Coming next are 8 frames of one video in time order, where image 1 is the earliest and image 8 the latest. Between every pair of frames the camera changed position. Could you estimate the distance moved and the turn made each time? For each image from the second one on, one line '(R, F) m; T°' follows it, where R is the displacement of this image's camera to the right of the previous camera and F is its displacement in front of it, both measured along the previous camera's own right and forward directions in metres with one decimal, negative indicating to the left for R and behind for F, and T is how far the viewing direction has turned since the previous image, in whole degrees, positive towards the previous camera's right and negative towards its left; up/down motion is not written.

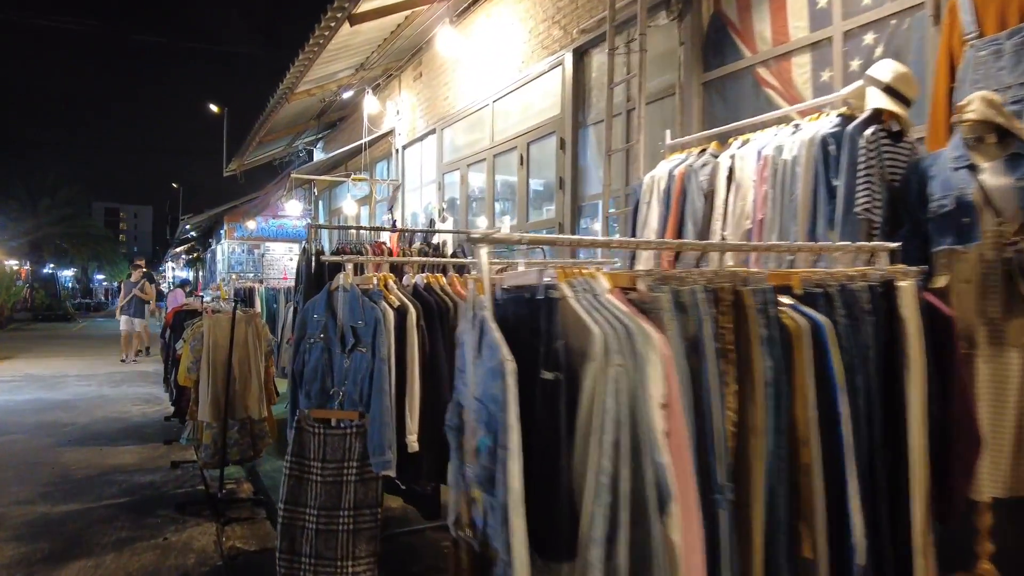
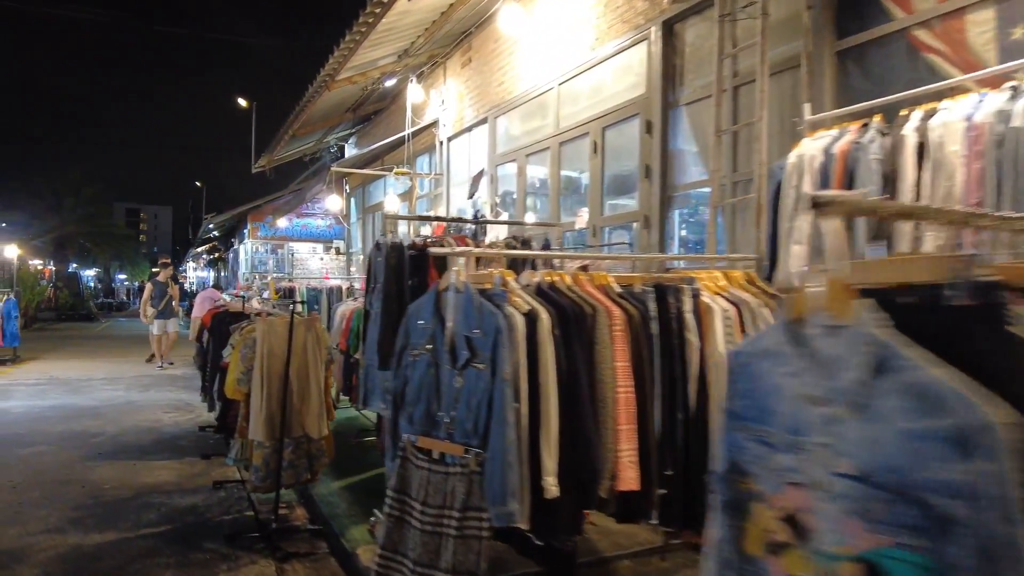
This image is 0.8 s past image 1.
(-0.6, +0.7) m; -1°
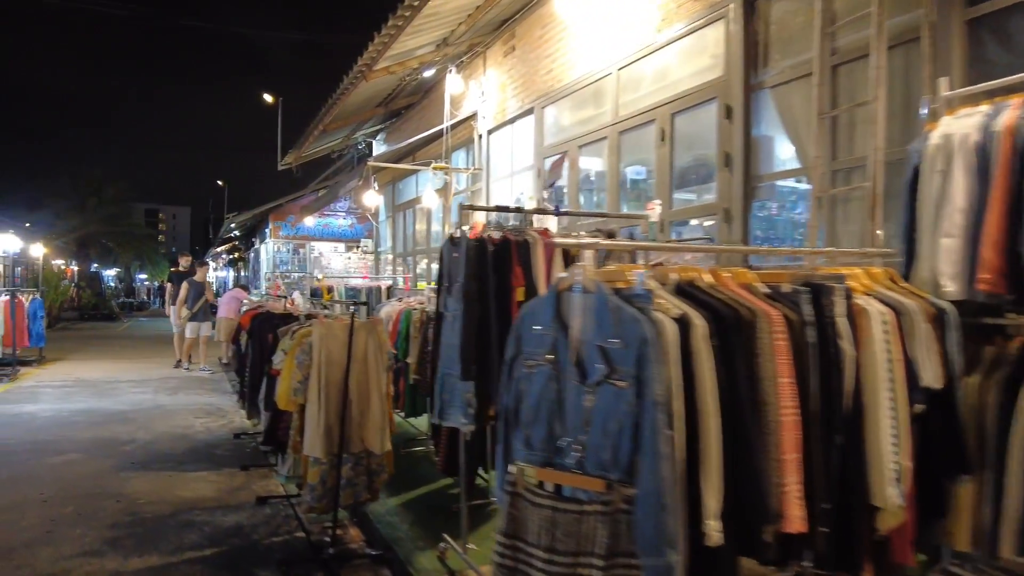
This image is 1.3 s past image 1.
(-0.4, +0.4) m; -1°
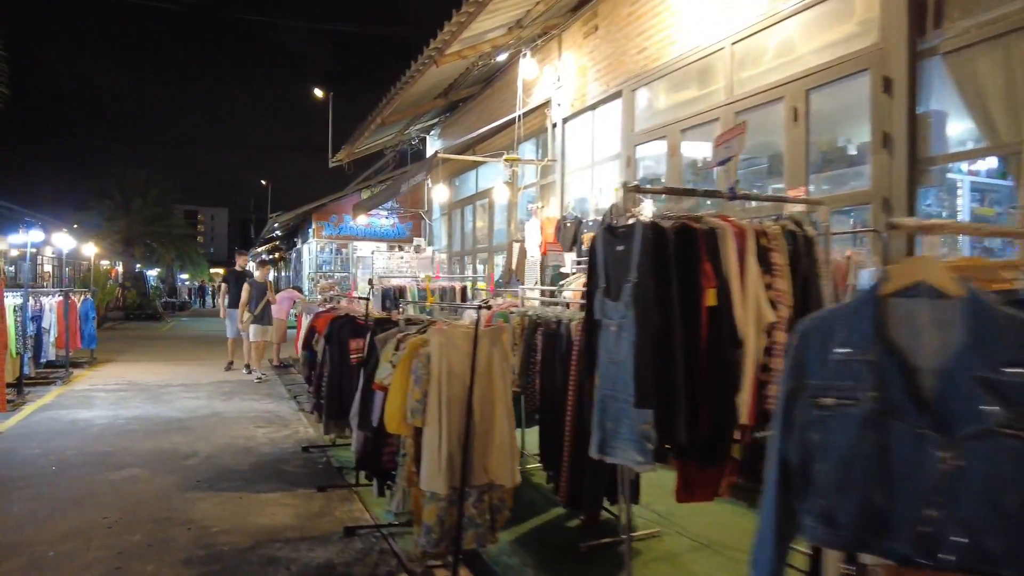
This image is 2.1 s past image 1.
(-0.6, +0.7) m; -3°
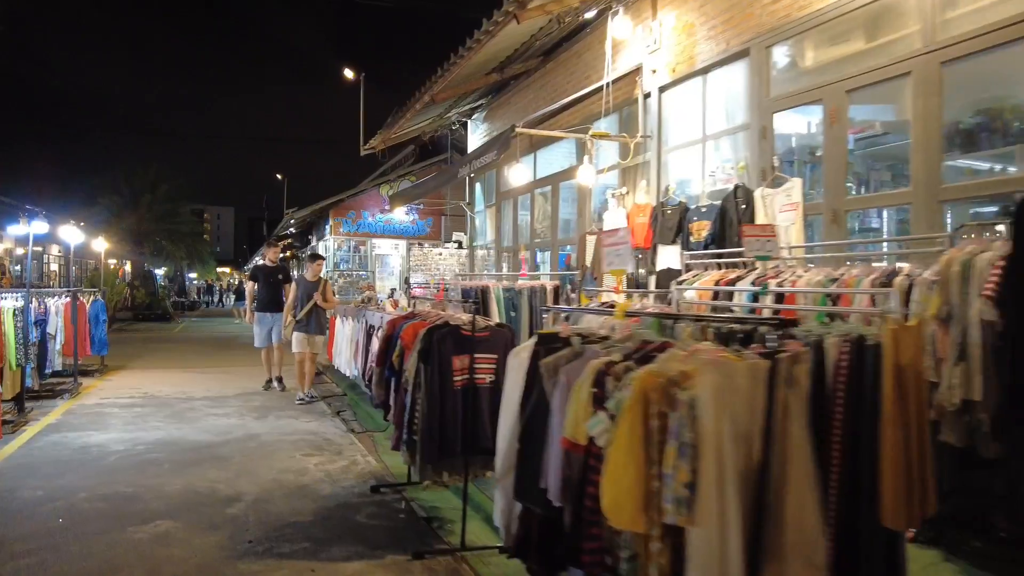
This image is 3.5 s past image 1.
(-0.9, +1.3) m; 0°
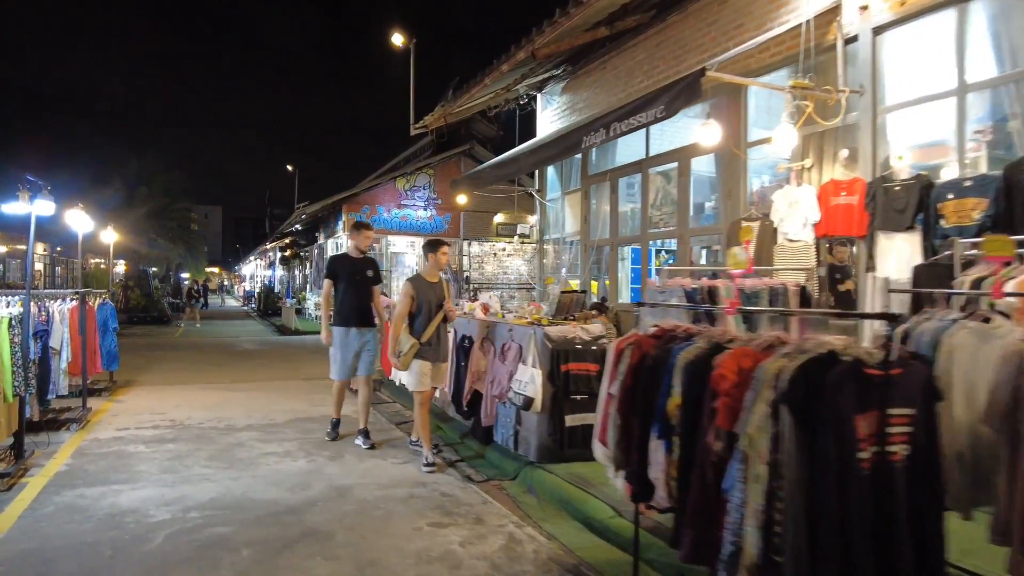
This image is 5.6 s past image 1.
(-1.6, +1.8) m; +1°
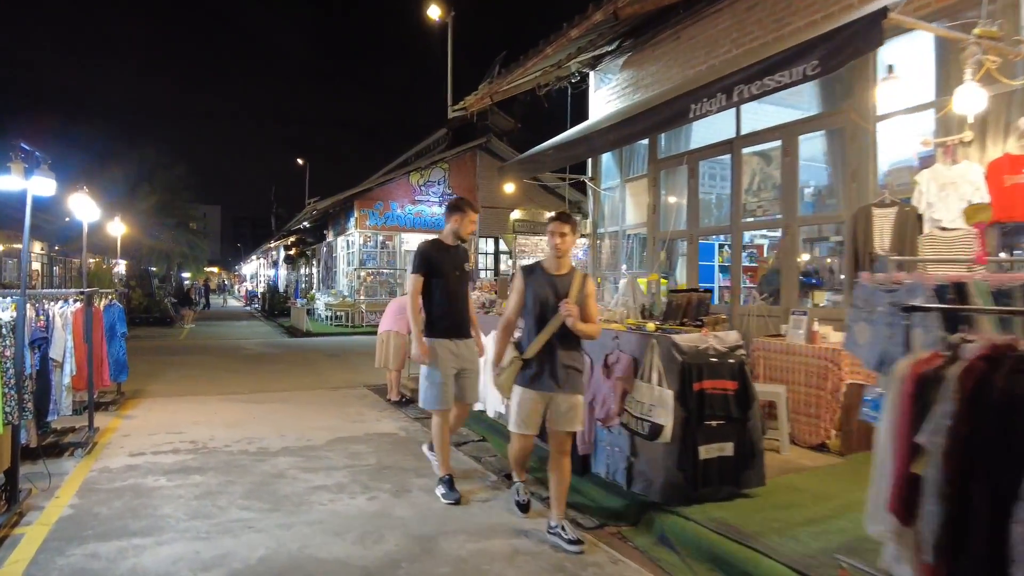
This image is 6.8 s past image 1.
(-0.8, +1.1) m; 0°
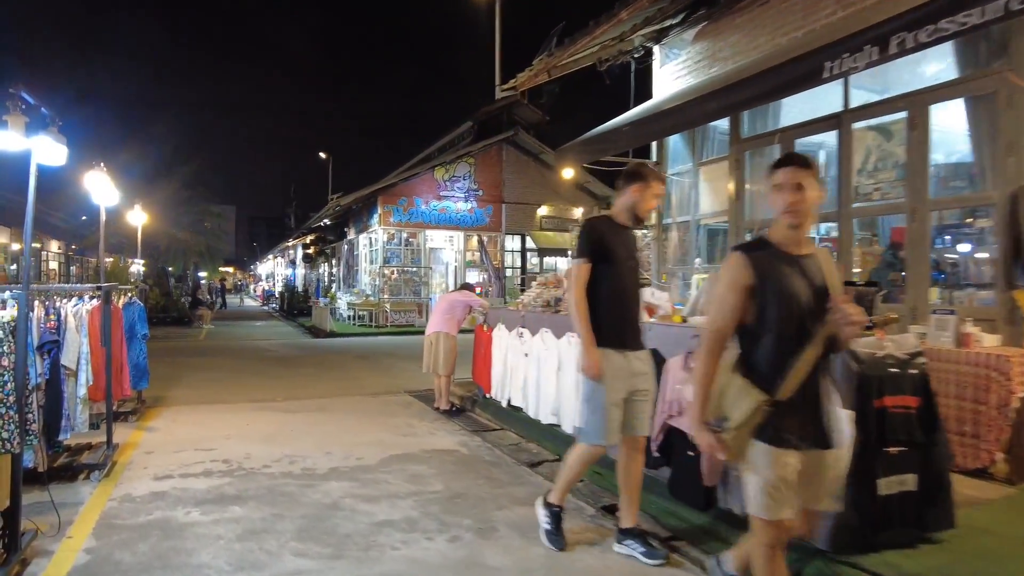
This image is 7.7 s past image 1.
(-0.6, +0.9) m; -1°
